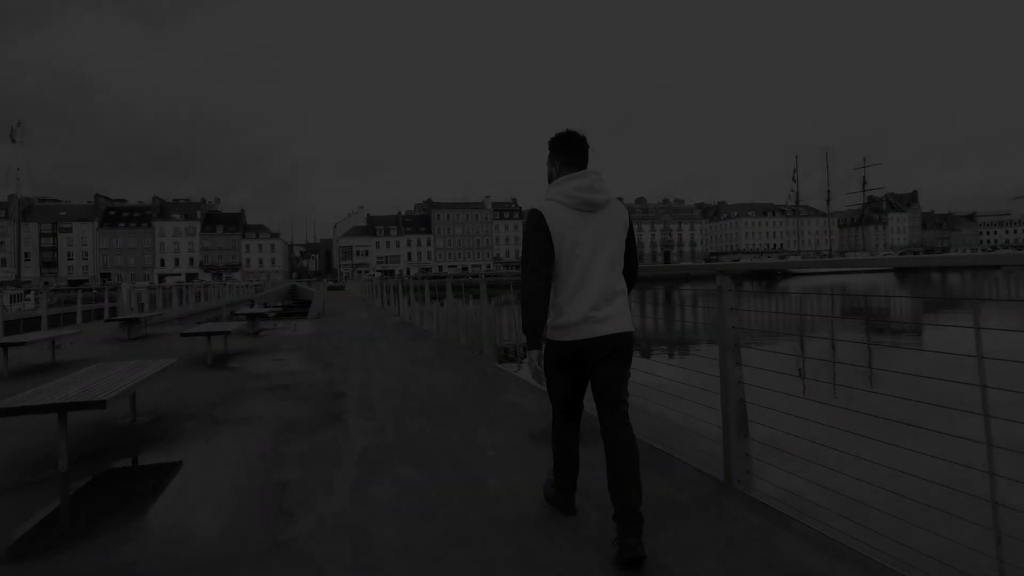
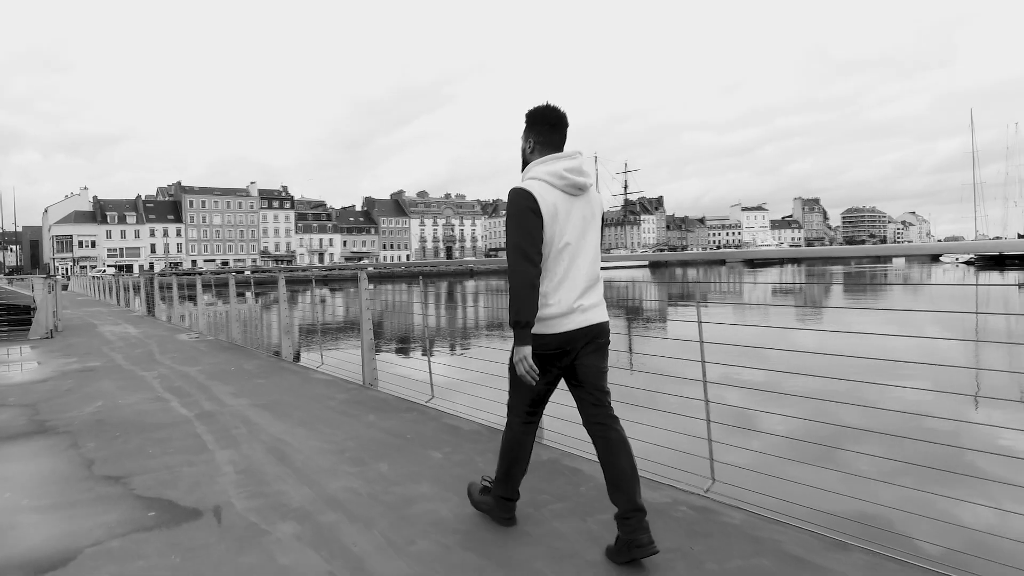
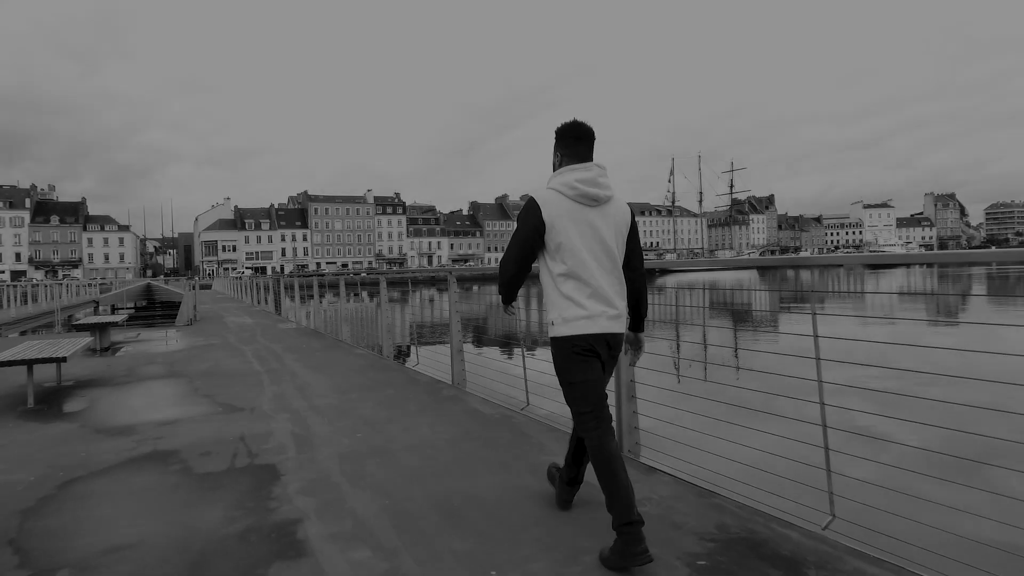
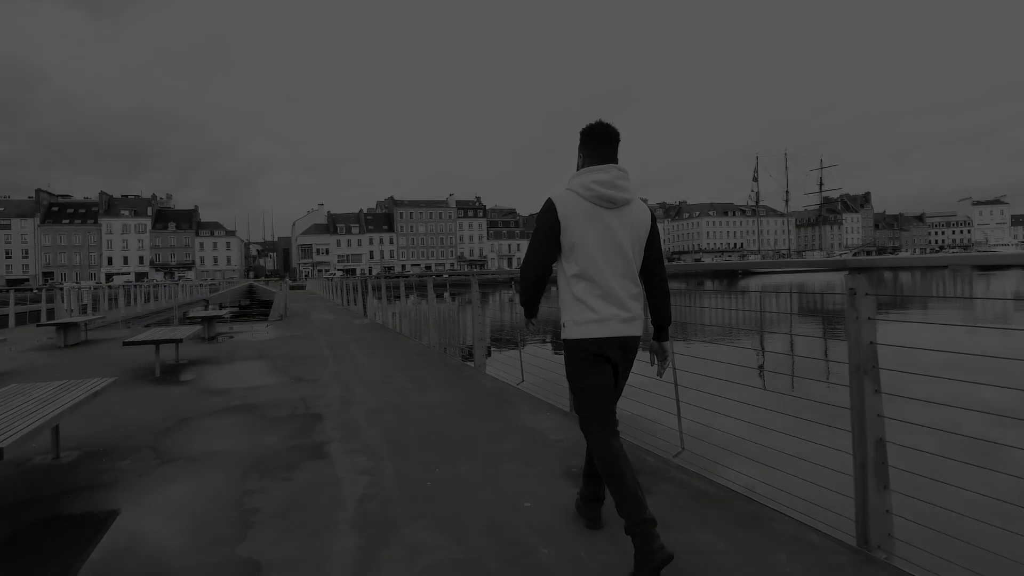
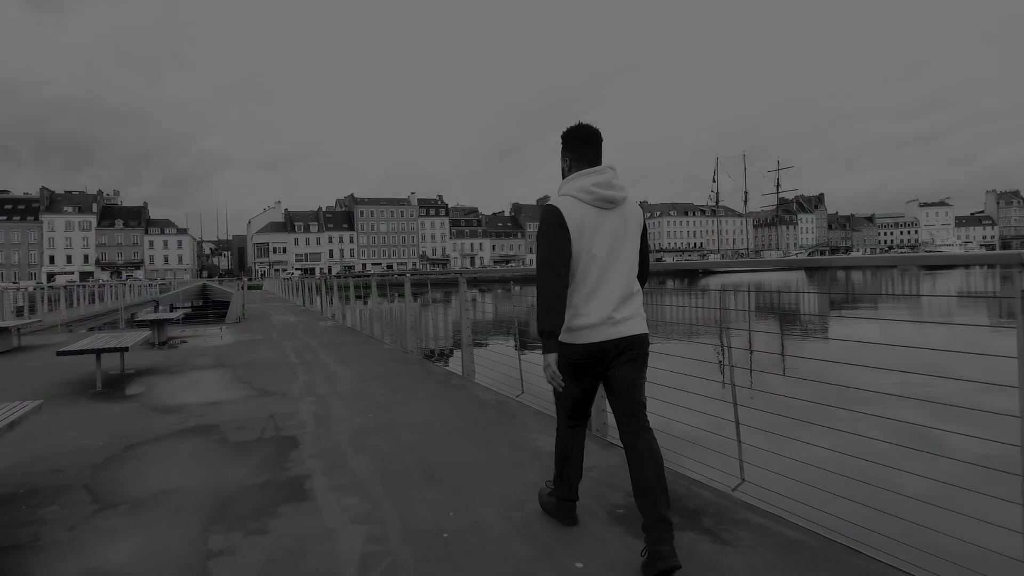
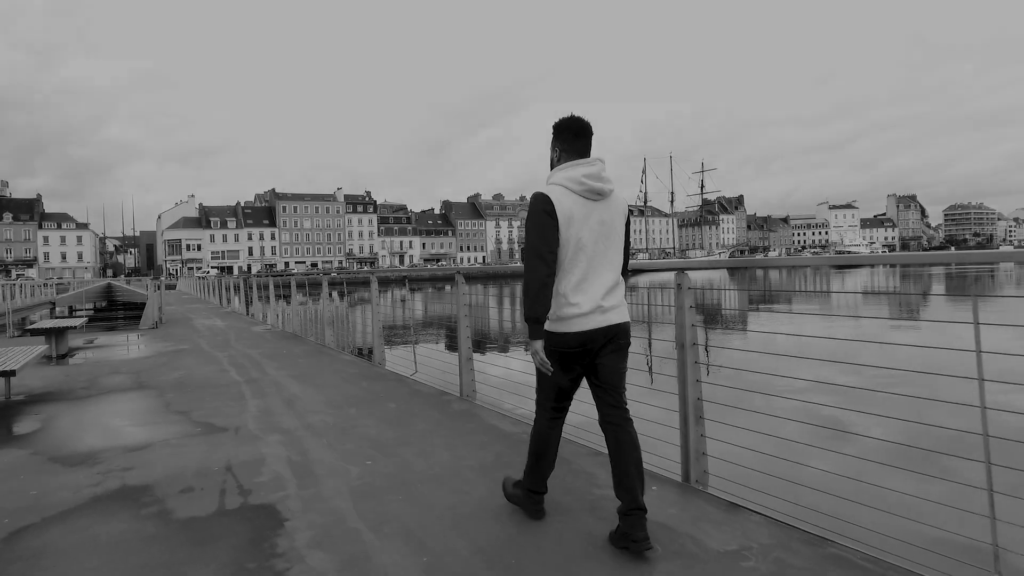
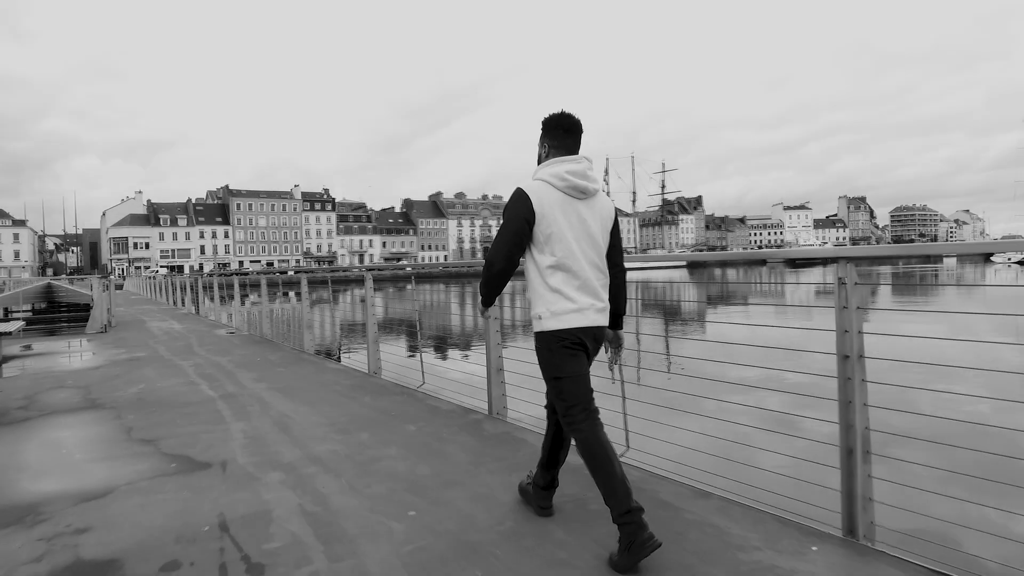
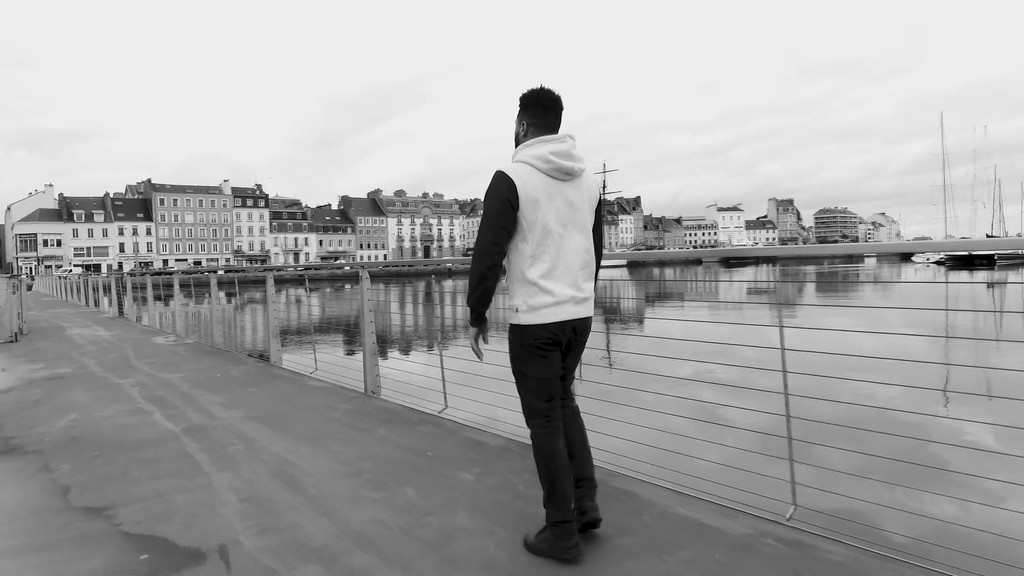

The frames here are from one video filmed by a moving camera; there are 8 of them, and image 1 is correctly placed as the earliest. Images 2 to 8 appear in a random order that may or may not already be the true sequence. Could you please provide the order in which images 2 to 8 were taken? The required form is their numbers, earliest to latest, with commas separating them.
4, 5, 3, 6, 7, 2, 8
